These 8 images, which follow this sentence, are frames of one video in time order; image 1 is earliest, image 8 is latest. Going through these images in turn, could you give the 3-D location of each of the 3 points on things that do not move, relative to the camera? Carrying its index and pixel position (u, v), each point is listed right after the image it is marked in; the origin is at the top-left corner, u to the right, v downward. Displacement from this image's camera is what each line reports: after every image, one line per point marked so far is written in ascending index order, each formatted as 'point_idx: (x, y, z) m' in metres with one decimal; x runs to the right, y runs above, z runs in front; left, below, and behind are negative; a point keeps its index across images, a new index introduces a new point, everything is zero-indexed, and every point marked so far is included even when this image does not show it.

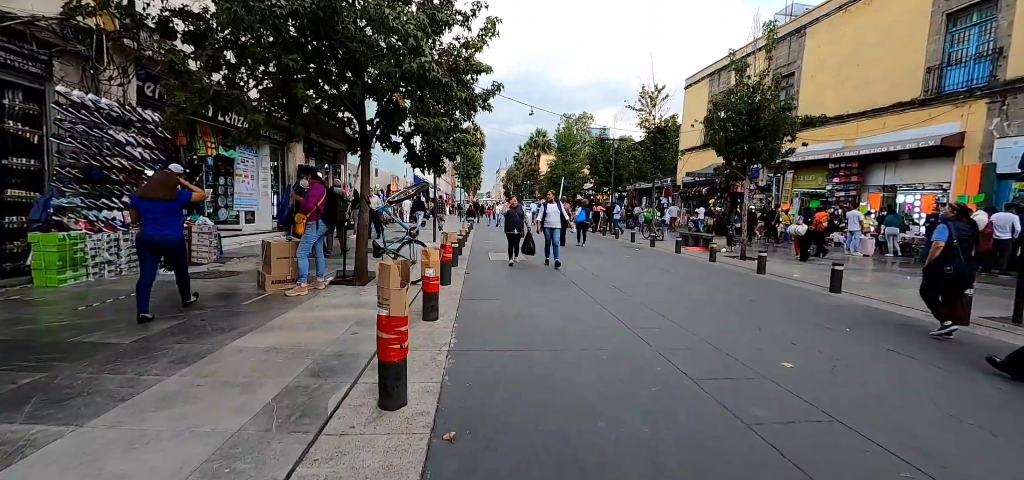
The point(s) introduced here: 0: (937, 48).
0: (+16.5, +7.4, +15.3) m
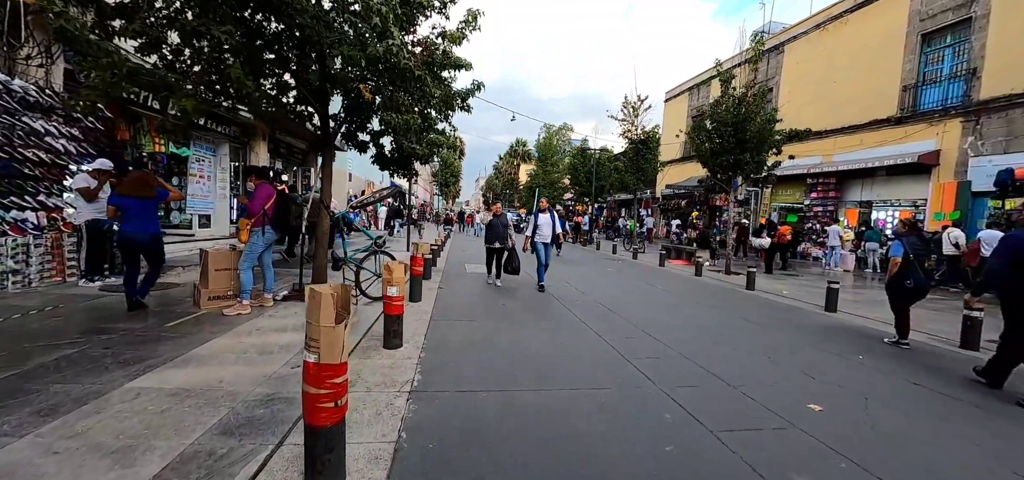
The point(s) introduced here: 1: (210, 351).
0: (+15.8, +6.8, +15.6) m
1: (-3.0, -1.1, +3.9) m
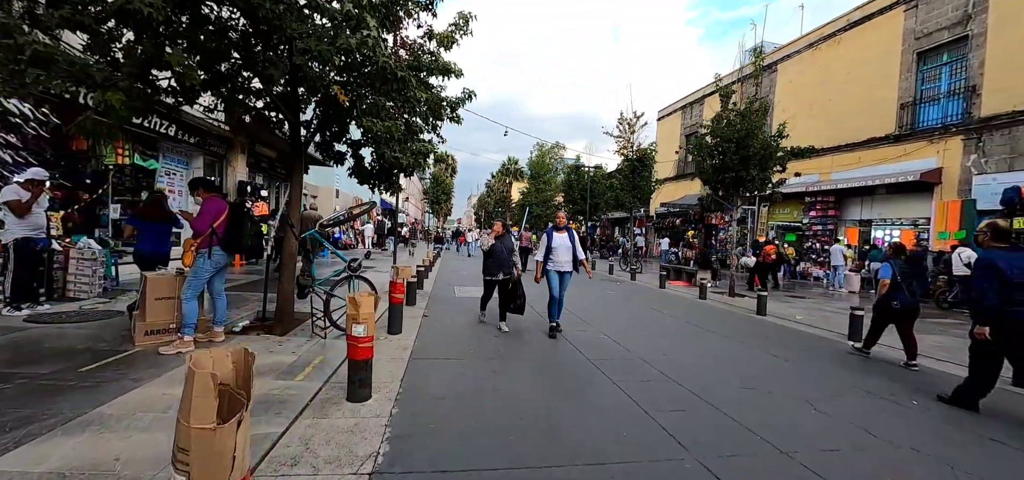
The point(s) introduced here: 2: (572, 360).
0: (+15.5, +6.0, +15.5) m
1: (-3.0, -1.3, +3.0) m
2: (+0.8, -1.6, +5.3) m
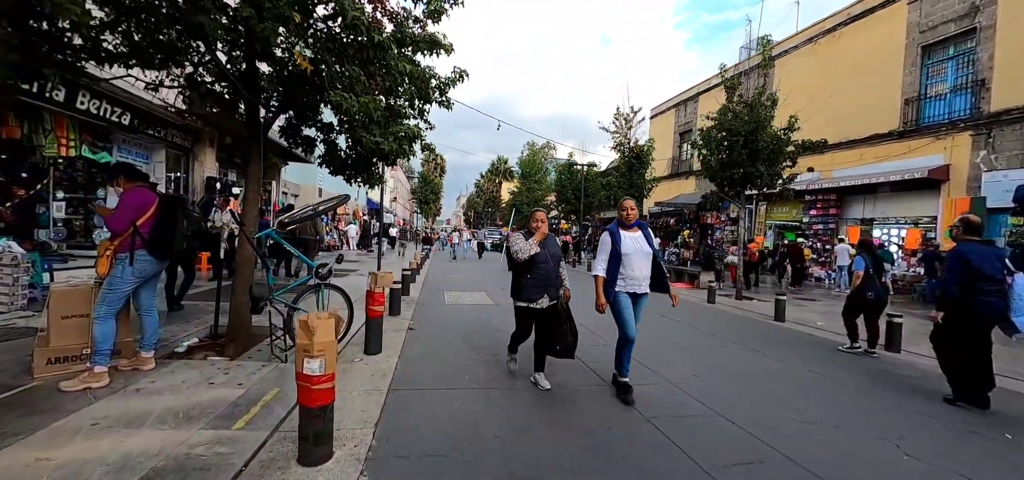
0: (+15.3, +6.1, +15.0) m
1: (-2.9, -1.3, +2.1) m
2: (+0.8, -1.6, +4.4) m
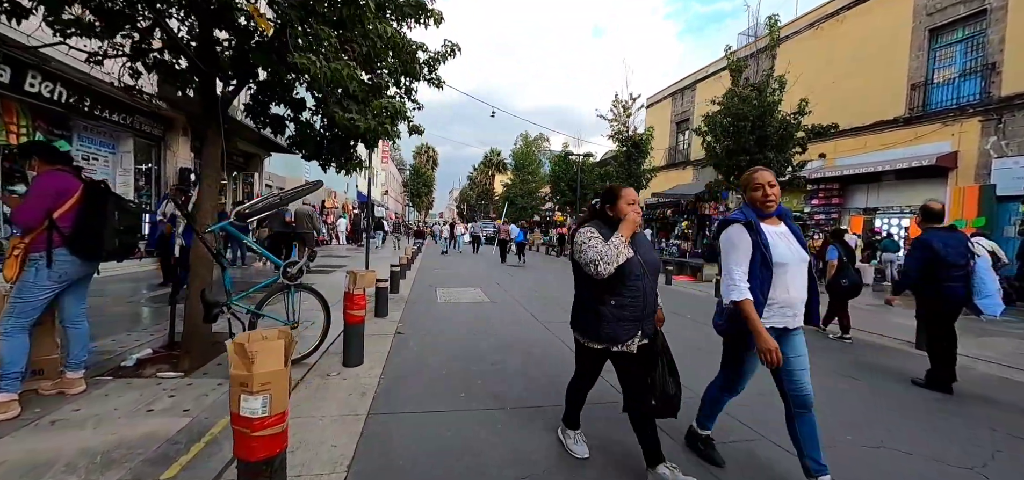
0: (+15.1, +6.5, +14.6) m
1: (-2.9, -1.3, +1.5) m
2: (+0.8, -1.5, +3.9) m
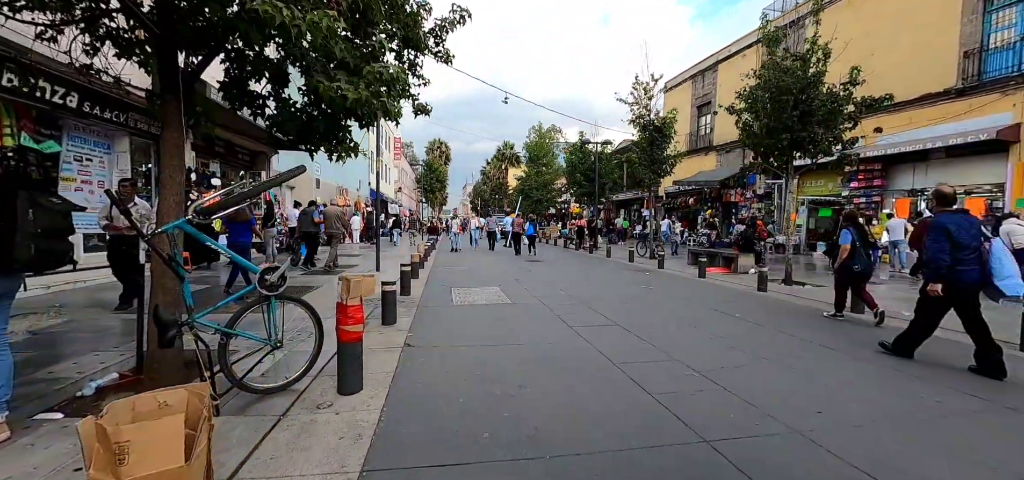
0: (+15.5, +7.1, +13.2) m
1: (-2.7, -1.4, +0.8) m
2: (+1.1, -1.4, +3.1) m
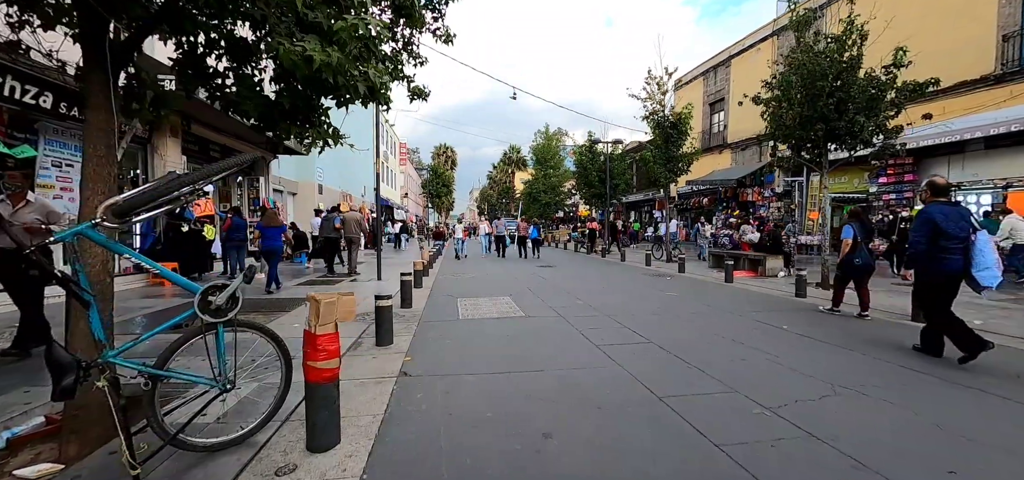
0: (+15.7, +7.2, +12.2) m
1: (-2.6, -1.4, +0.1) m
2: (+1.3, -1.4, +2.3) m
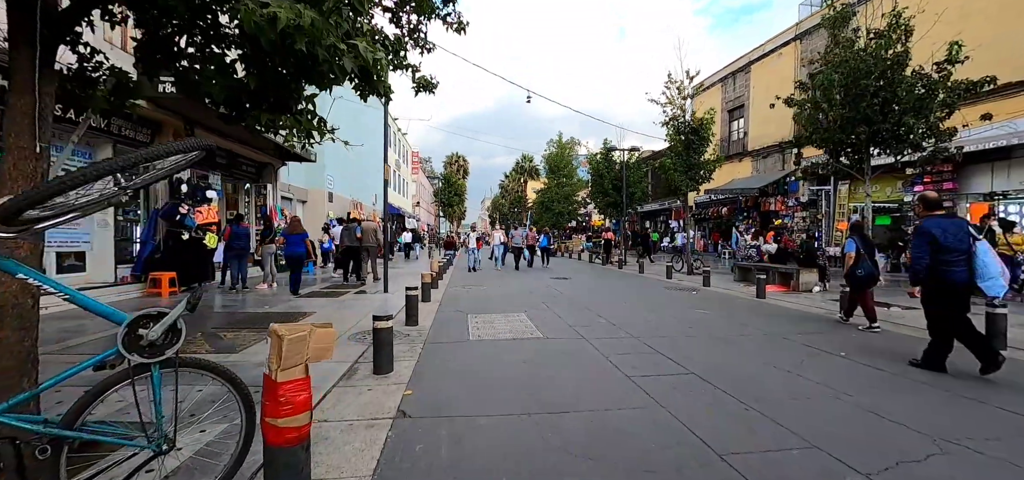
0: (+16.1, +6.8, +11.4) m
1: (-2.5, -1.4, -0.4) m
2: (+1.4, -1.5, +1.7) m
